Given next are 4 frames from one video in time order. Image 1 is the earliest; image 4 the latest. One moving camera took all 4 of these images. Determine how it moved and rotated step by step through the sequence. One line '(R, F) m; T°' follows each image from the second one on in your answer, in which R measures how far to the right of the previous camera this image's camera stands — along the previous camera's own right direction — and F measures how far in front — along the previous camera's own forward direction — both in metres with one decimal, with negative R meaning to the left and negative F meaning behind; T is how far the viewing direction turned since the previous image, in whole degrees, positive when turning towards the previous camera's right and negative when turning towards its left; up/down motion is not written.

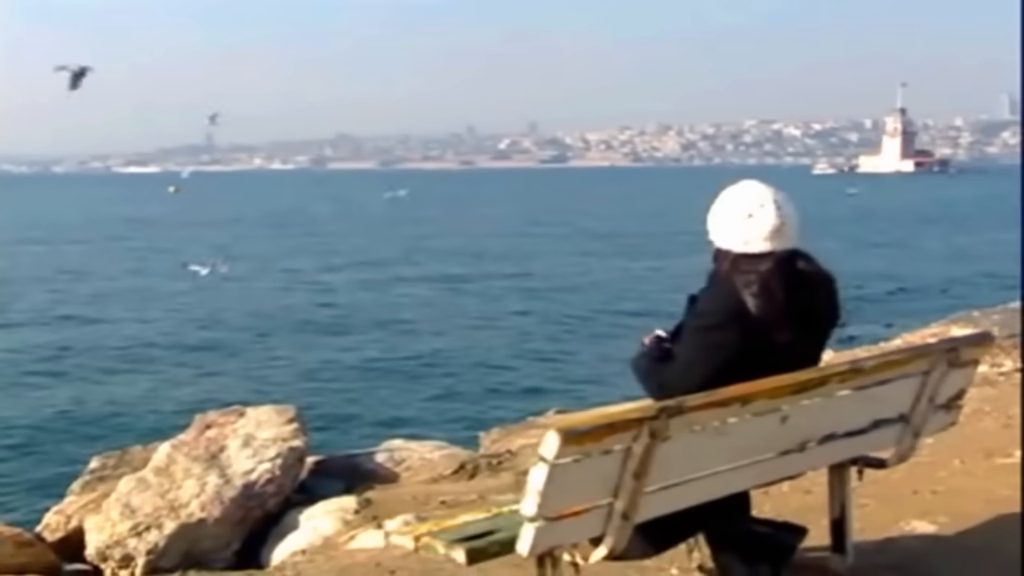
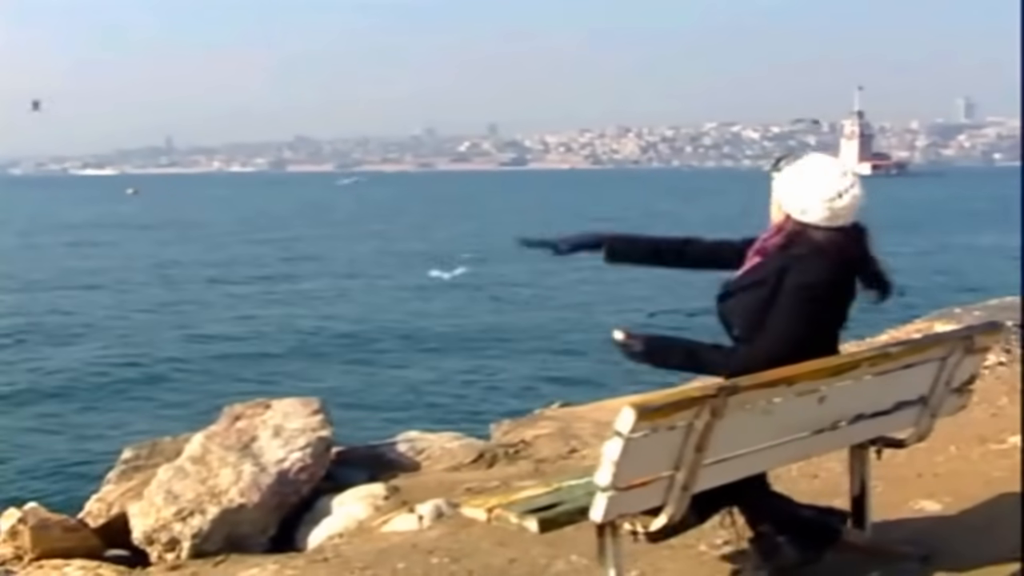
(-0.4, -0.4) m; +2°
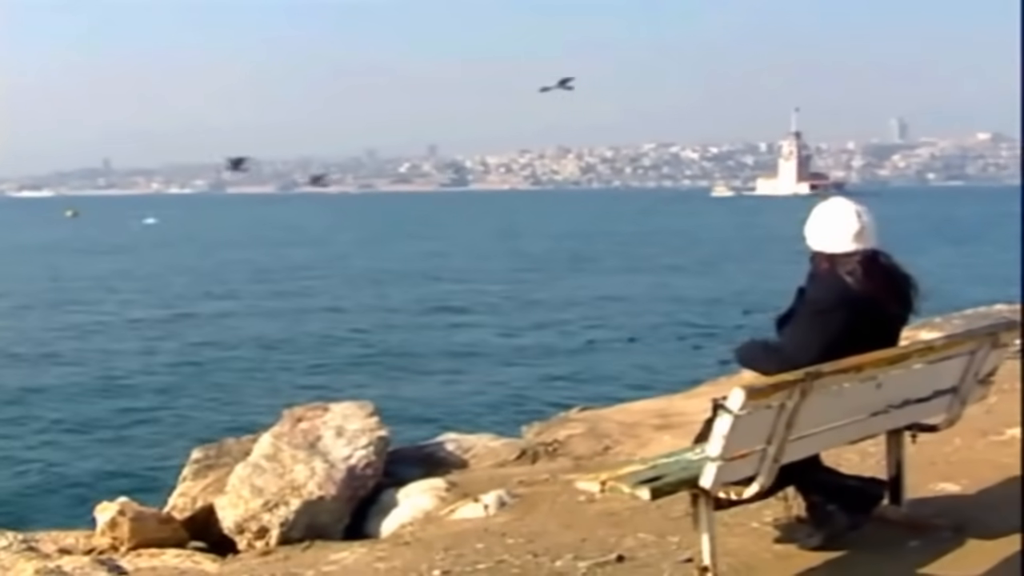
(-0.7, -0.8) m; +2°
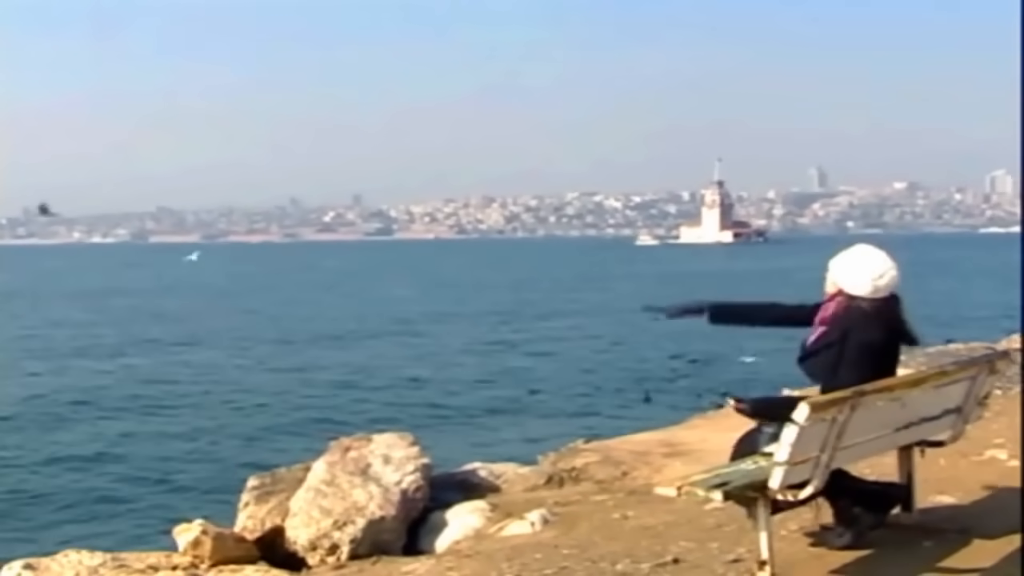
(-0.8, -1.0) m; +3°
